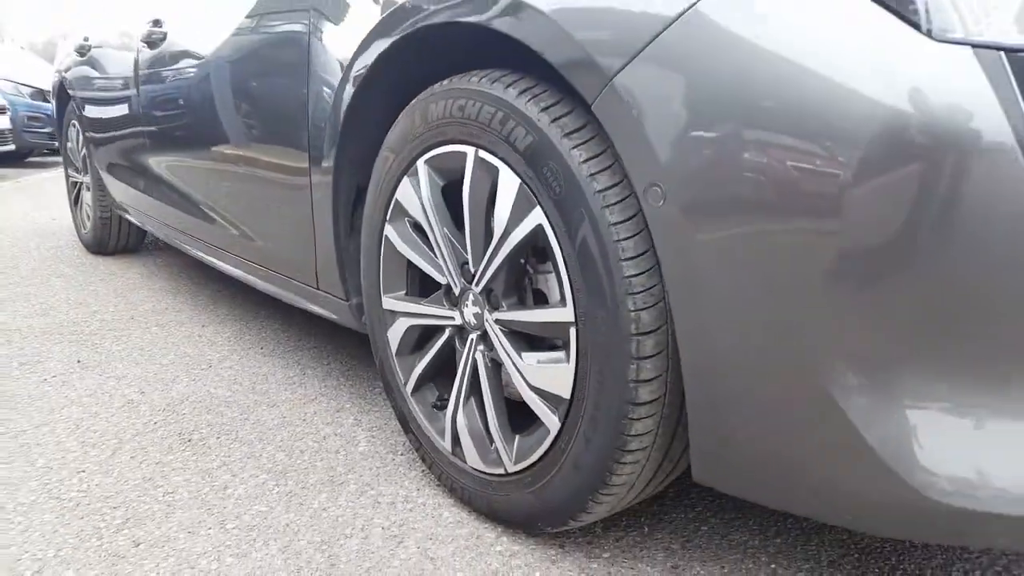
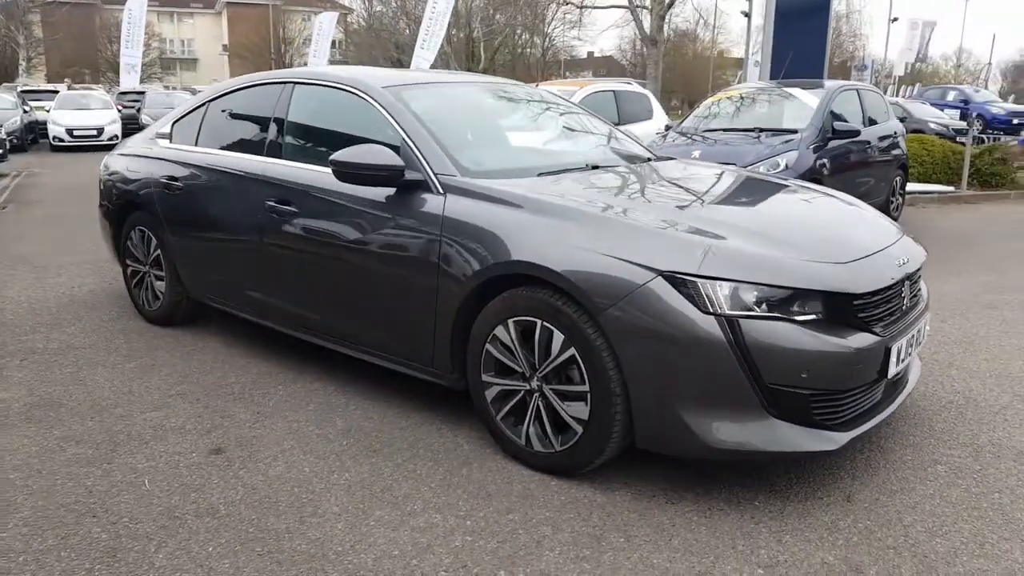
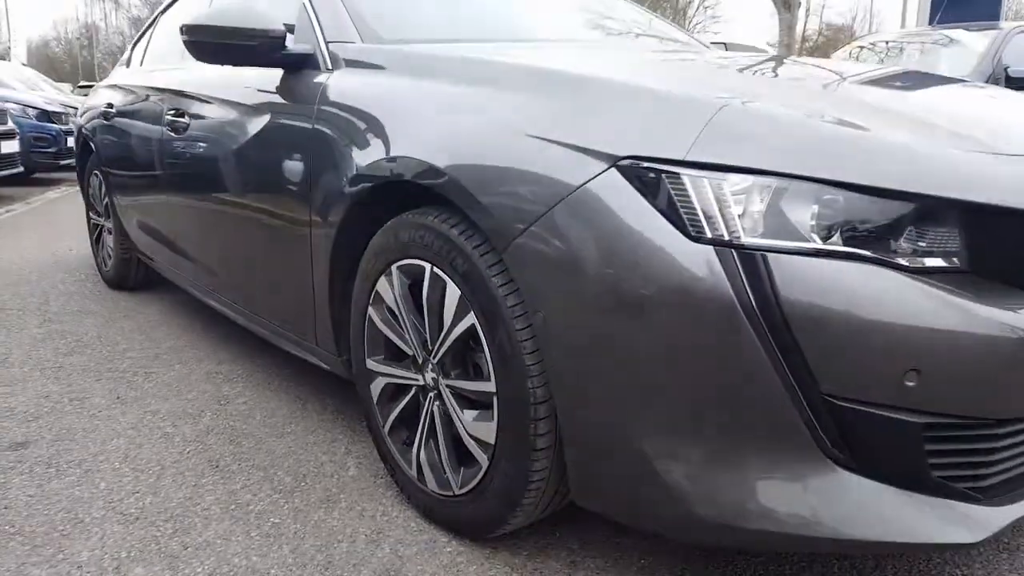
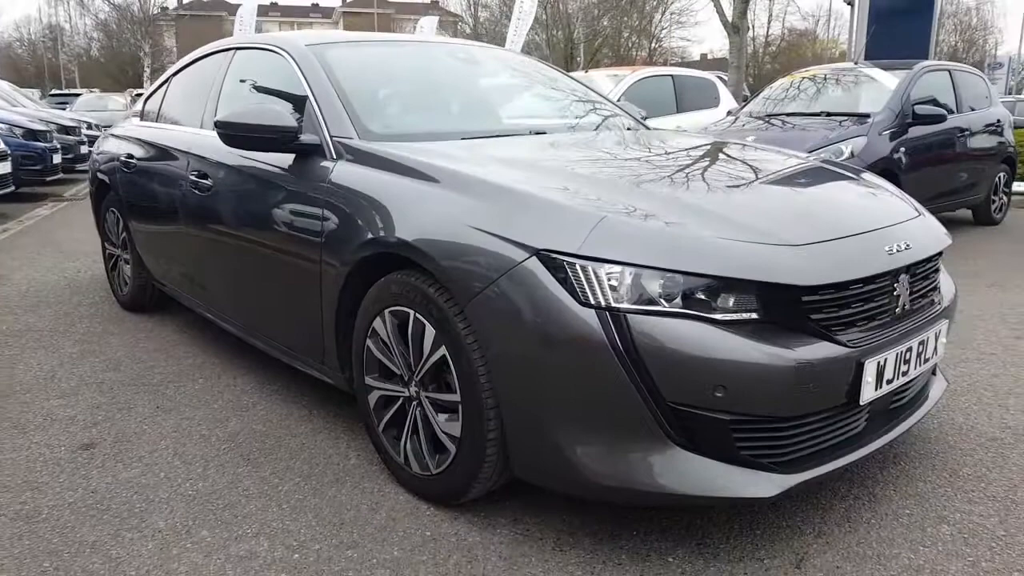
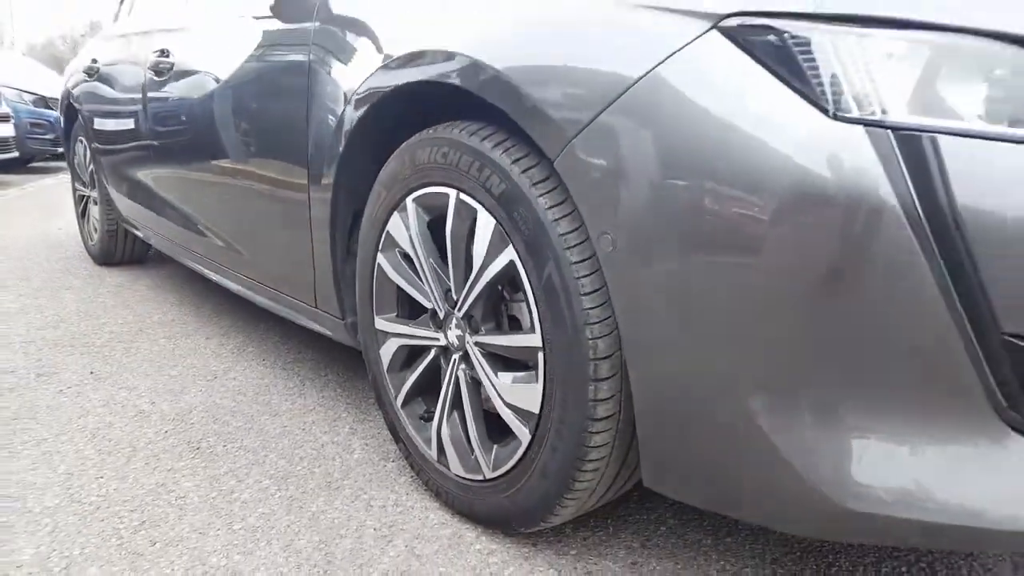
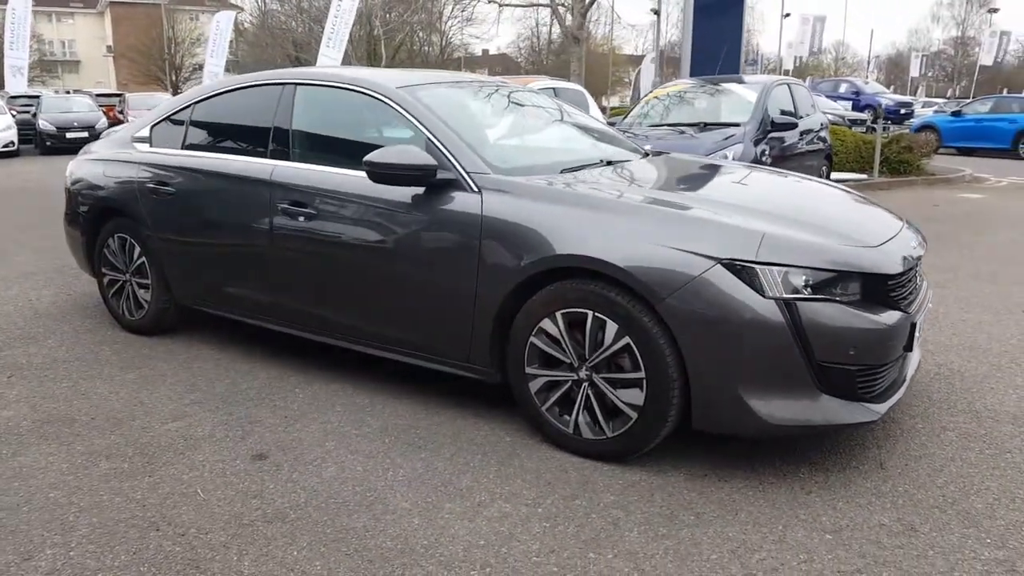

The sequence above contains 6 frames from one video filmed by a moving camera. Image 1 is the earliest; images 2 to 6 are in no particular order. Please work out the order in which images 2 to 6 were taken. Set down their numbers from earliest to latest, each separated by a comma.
5, 3, 4, 2, 6
